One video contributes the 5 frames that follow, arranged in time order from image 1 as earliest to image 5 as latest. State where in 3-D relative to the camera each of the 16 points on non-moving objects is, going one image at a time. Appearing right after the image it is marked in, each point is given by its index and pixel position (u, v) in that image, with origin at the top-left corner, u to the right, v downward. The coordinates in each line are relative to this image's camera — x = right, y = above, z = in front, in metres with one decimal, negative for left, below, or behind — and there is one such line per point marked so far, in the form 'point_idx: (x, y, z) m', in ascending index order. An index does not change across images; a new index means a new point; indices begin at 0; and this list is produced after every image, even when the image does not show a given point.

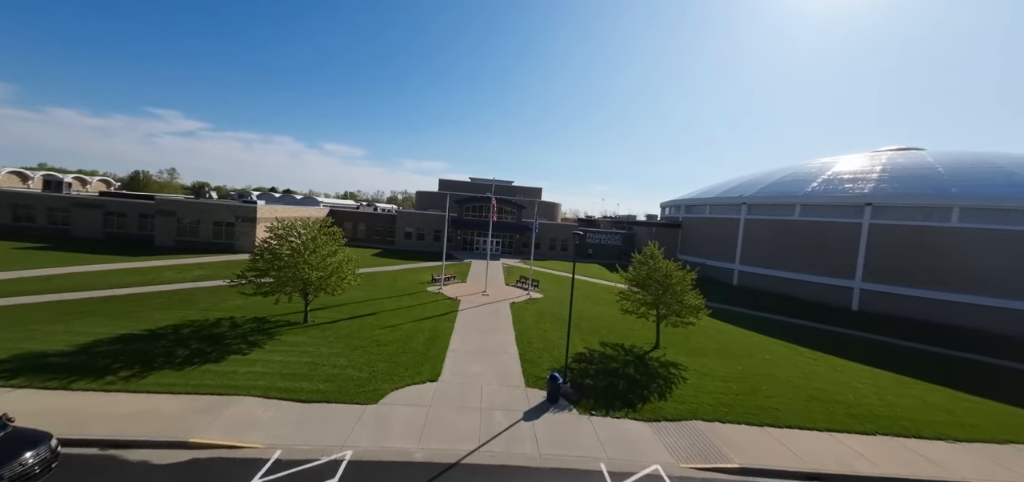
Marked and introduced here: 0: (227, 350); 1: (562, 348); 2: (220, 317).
0: (-10.9, -4.2, +12.1) m
1: (+2.3, -5.0, +14.8) m
2: (-13.5, -3.6, +14.7) m
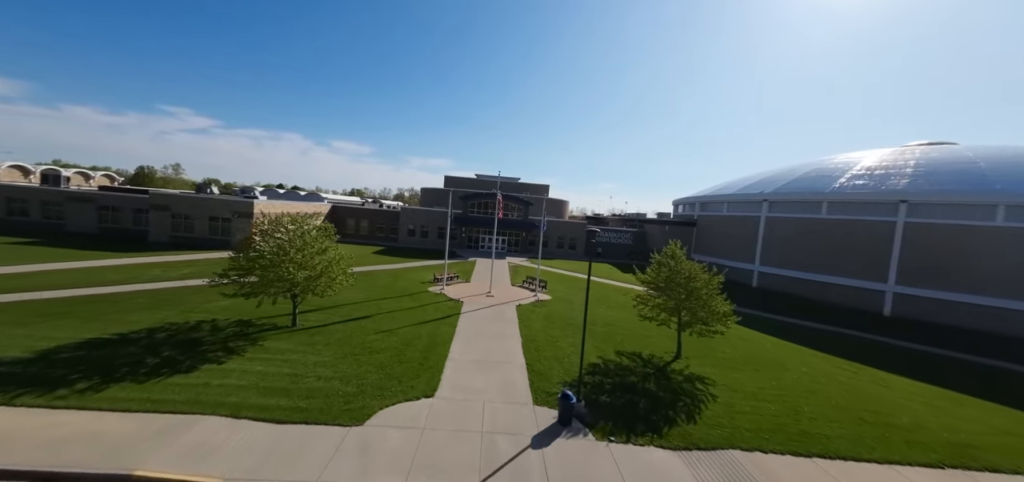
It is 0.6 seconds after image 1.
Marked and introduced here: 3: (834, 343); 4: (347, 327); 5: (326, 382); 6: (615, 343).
0: (-10.7, -4.1, +10.9) m
1: (+2.6, -4.9, +13.3) m
2: (-13.2, -3.4, +13.5) m
3: (+19.8, -6.3, +19.8) m
4: (-7.4, -3.9, +14.2) m
5: (-6.0, -4.5, +10.2) m
6: (+4.9, -4.9, +15.2) m
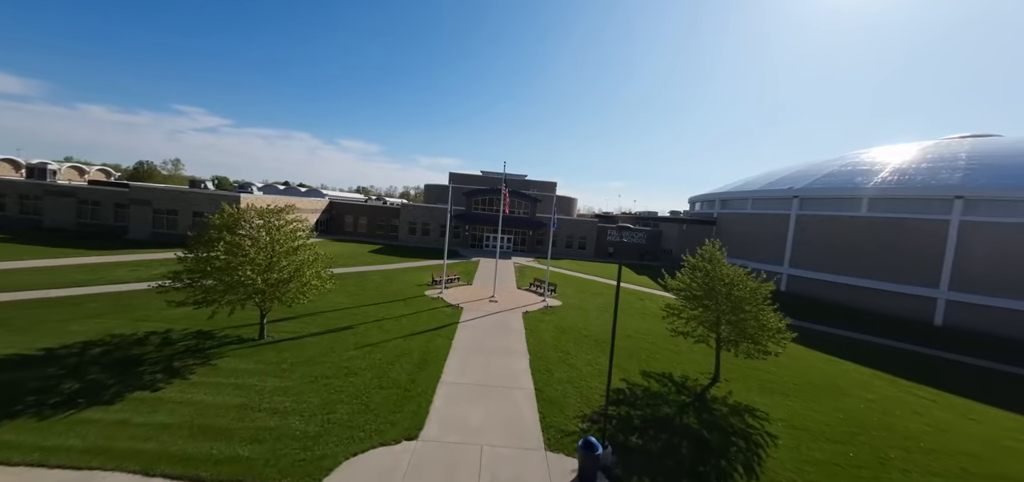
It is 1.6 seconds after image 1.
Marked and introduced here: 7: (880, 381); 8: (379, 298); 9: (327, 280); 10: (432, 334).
0: (-10.5, -4.0, +8.8) m
1: (+2.8, -4.9, +11.0) m
2: (-13.0, -3.3, +11.5) m
3: (+20.1, -6.3, +17.2) m
4: (-7.2, -3.8, +12.1) m
5: (-5.8, -4.5, +8.0) m
6: (+5.2, -4.9, +12.9) m
7: (+15.7, -5.9, +13.5) m
8: (-7.3, -3.1, +17.4) m
9: (-7.4, -1.6, +12.6) m
10: (-3.5, -4.0, +13.7) m
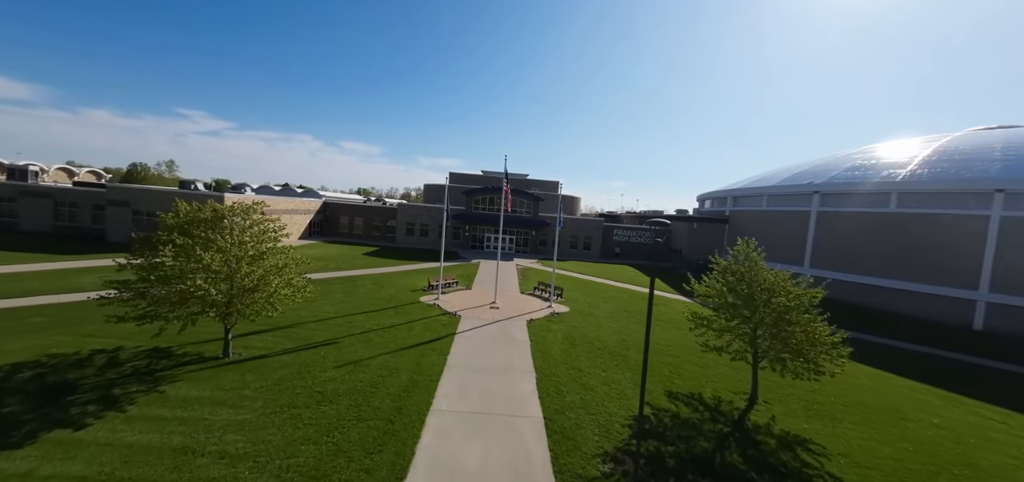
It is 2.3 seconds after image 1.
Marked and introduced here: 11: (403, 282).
0: (-10.4, -4.1, +7.3) m
1: (+2.9, -4.9, +9.4) m
2: (-12.9, -3.4, +9.9) m
3: (+20.3, -6.2, +15.4) m
4: (-7.0, -3.9, +10.5) m
5: (-5.7, -4.5, +6.4) m
6: (+5.3, -4.9, +11.2) m
7: (+15.8, -5.8, +11.7) m
8: (-7.1, -3.2, +15.8) m
9: (-7.2, -1.6, +11.0) m
10: (-3.3, -4.1, +12.1) m
11: (-6.8, -2.6, +19.7) m
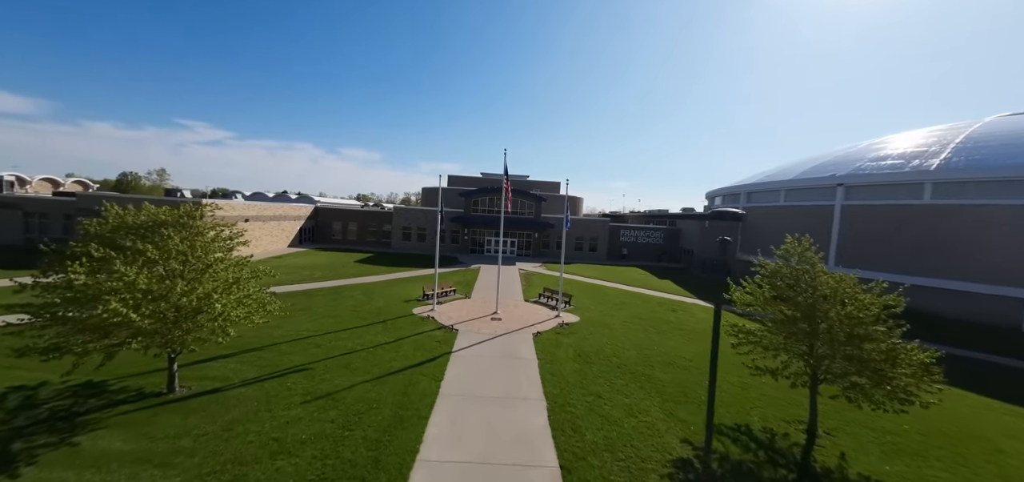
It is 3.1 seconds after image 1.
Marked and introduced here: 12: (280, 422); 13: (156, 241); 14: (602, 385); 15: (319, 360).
0: (-10.2, -4.3, +5.5) m
1: (+3.1, -4.9, +7.5) m
2: (-12.8, -3.7, +8.1) m
3: (+20.5, -5.9, +13.5) m
4: (-6.9, -4.1, +8.7) m
5: (-5.6, -4.7, +4.6) m
6: (+5.5, -4.9, +9.3) m
7: (+16.0, -5.6, +9.8) m
8: (-7.0, -3.5, +14.0) m
9: (-7.1, -1.9, +9.2) m
10: (-3.2, -4.2, +10.3) m
11: (-6.7, -2.9, +18.0) m
12: (-5.6, -4.3, +7.7) m
13: (-8.6, 0.0, +7.7) m
14: (+2.9, -4.6, +10.2) m
15: (-6.4, -3.9, +10.7) m
